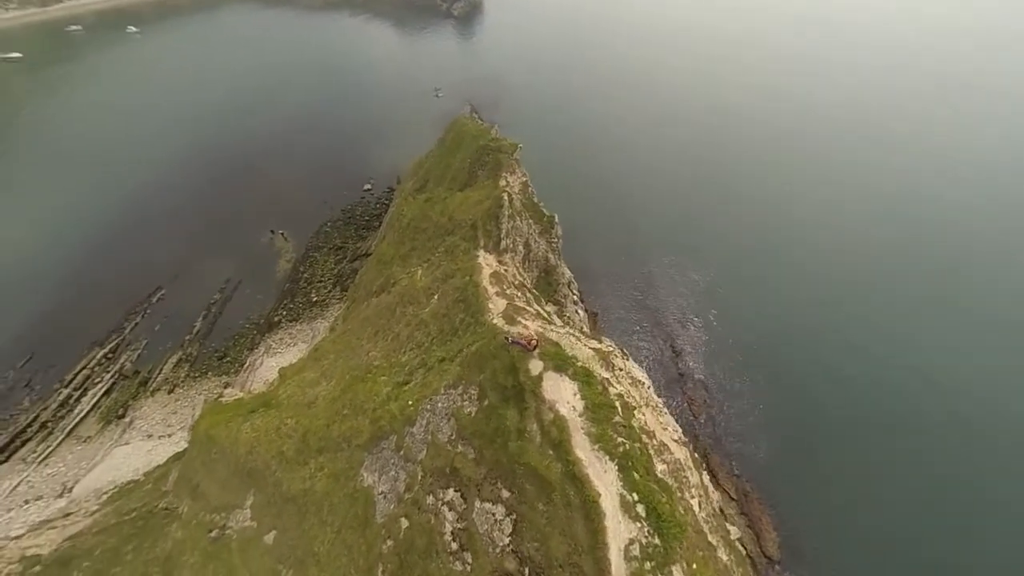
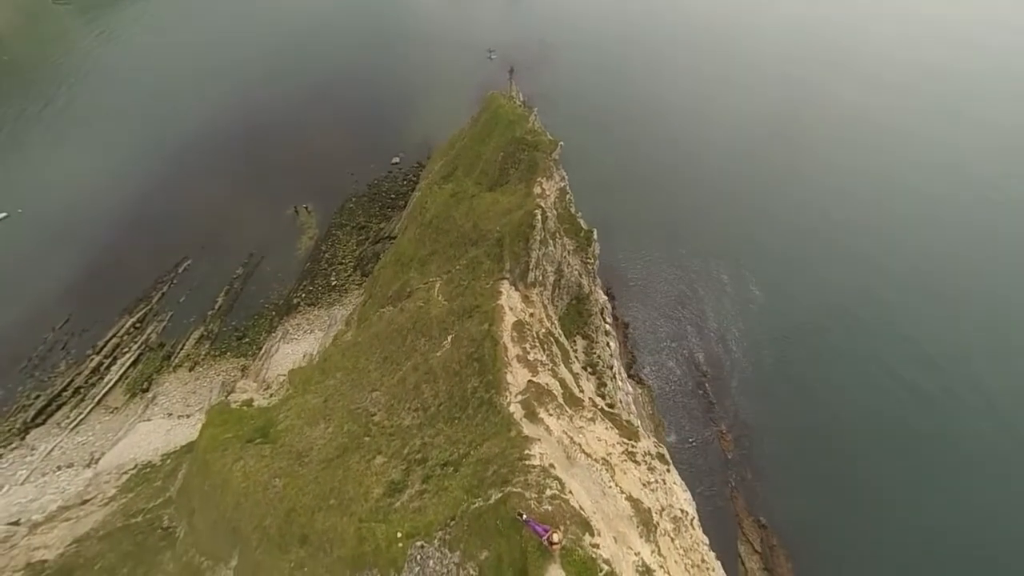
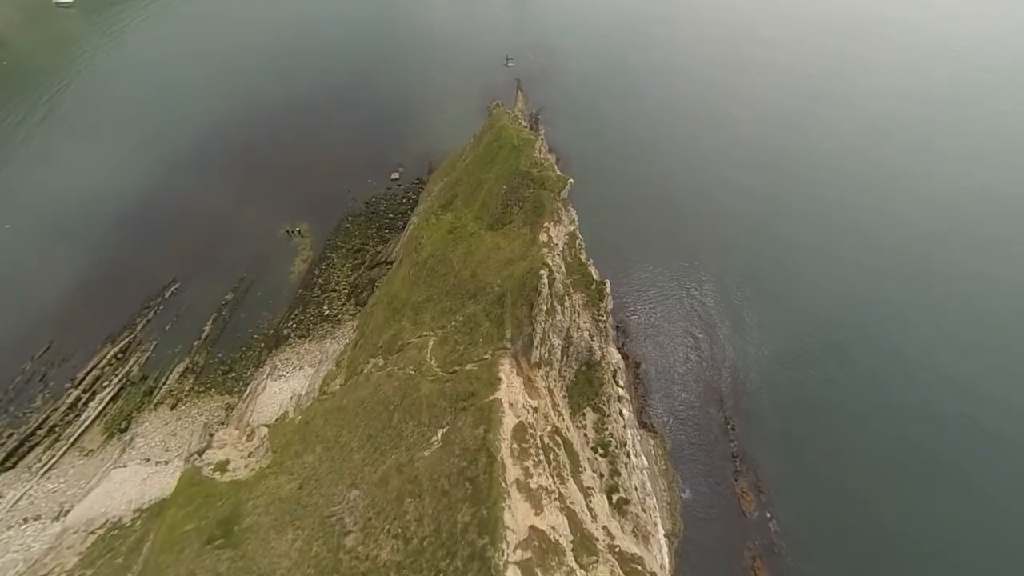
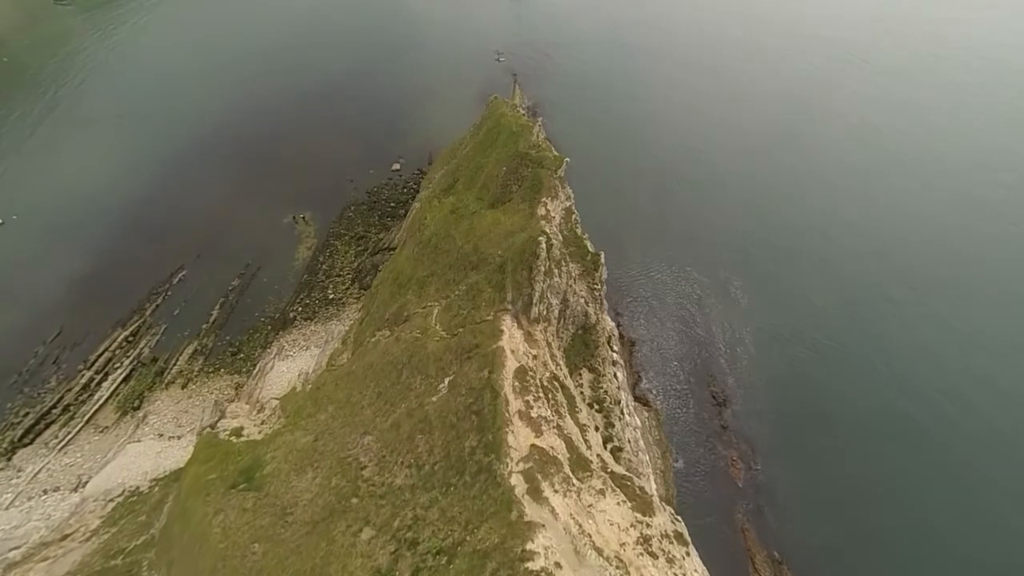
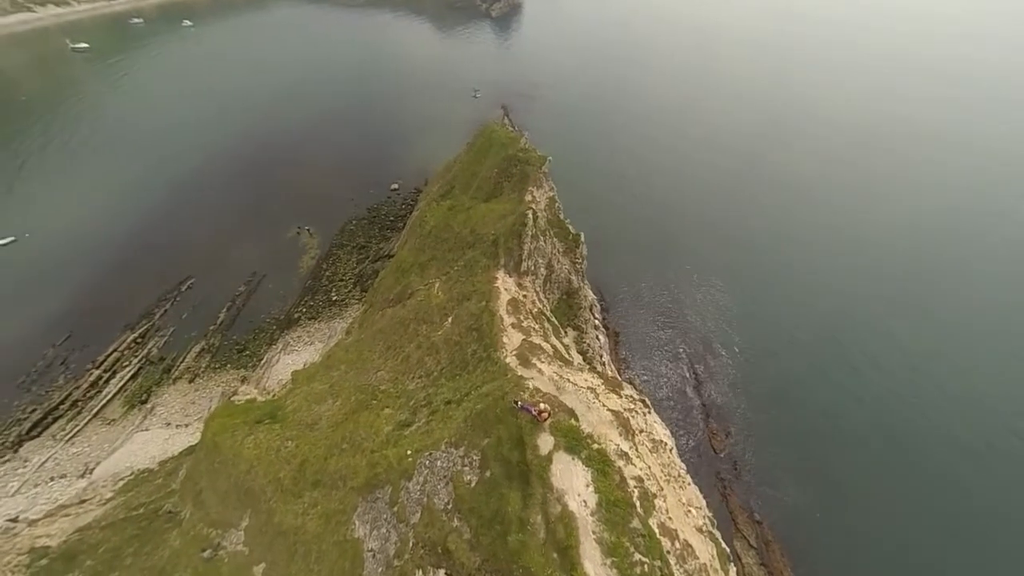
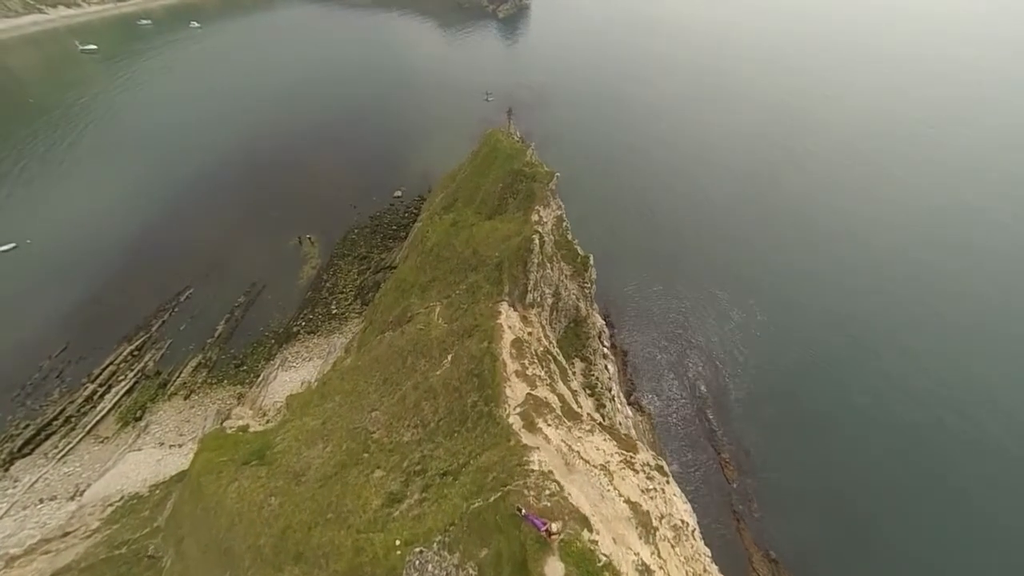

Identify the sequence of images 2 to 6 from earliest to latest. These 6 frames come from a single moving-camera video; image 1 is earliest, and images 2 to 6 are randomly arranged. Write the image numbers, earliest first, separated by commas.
5, 6, 2, 4, 3
